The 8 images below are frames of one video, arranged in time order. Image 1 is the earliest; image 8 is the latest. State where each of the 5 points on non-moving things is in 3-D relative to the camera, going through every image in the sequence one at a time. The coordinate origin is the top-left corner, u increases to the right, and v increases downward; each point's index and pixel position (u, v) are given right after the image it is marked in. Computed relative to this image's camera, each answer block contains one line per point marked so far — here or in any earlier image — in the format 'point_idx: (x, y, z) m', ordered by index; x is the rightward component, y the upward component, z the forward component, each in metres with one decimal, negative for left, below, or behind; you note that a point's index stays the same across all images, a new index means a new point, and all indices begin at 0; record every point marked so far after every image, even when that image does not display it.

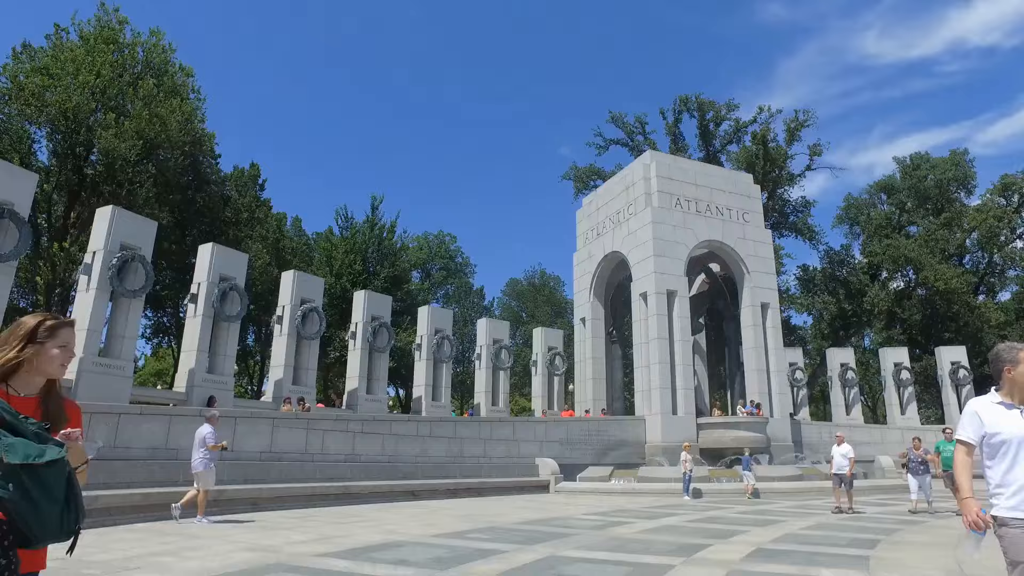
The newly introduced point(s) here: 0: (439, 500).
0: (-1.7, -4.9, +15.6) m
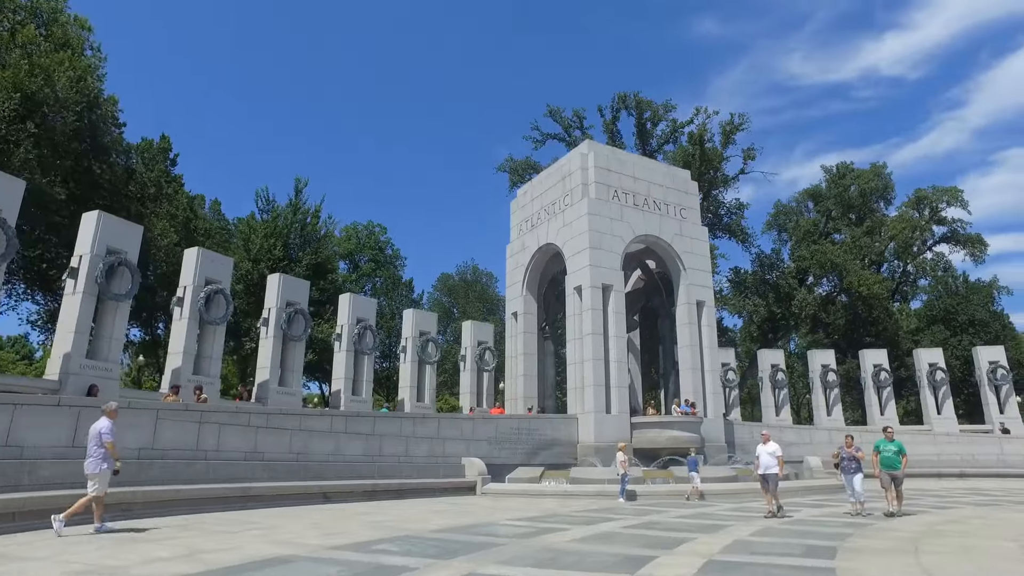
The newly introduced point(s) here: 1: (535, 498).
0: (-3.3, -4.4, +14.1) m
1: (+0.6, -5.2, +16.7) m
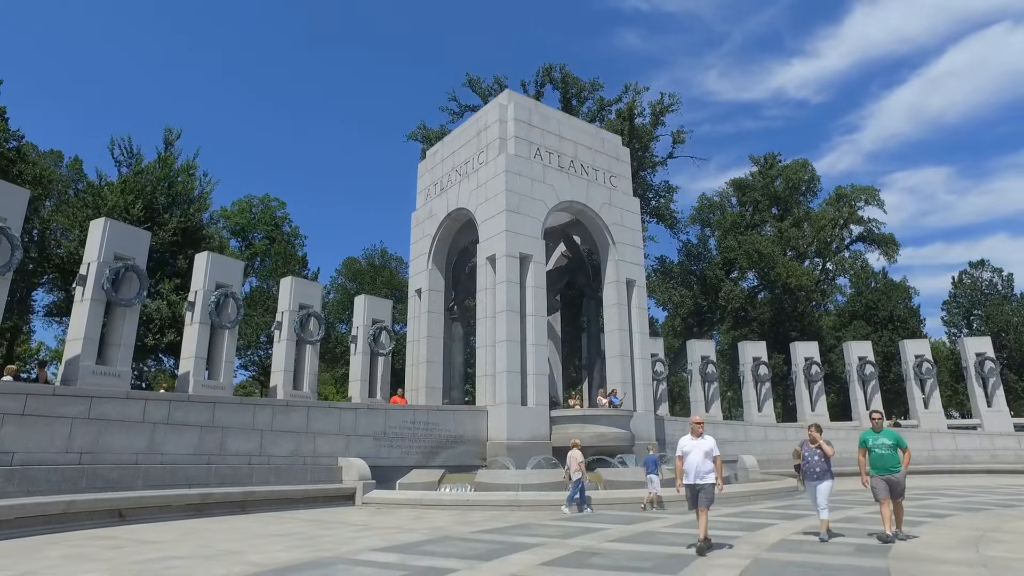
0: (-5.1, -3.4, +9.8) m
1: (-1.6, -4.2, +12.9) m
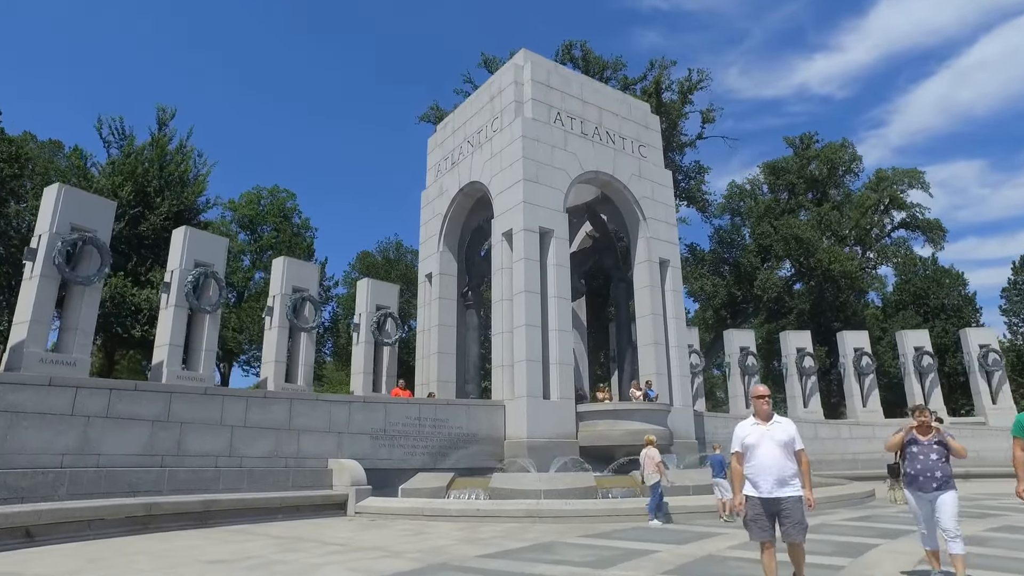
0: (-4.9, -2.9, +7.6) m
1: (-1.2, -3.6, +10.5) m
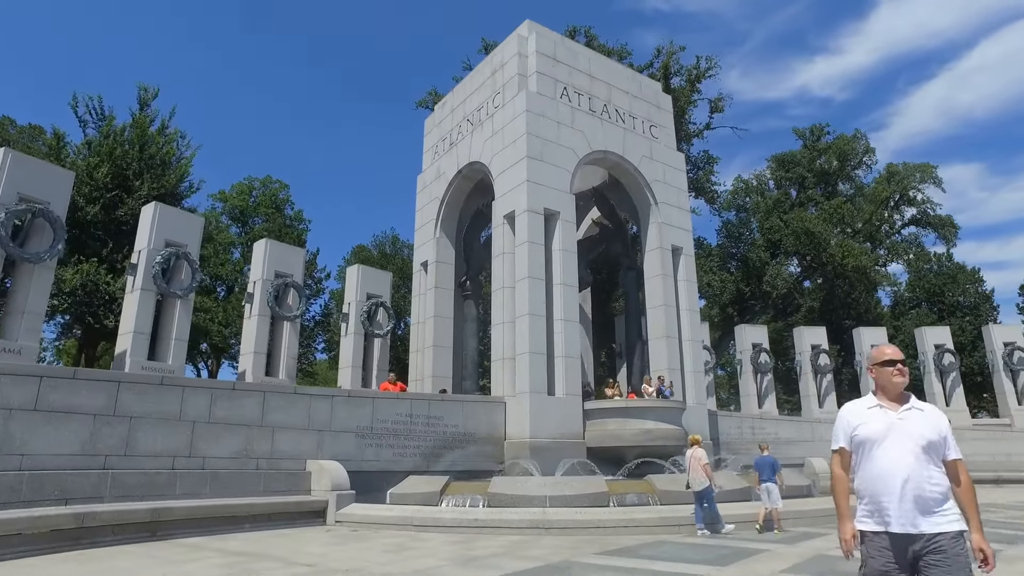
0: (-4.8, -2.5, +6.1) m
1: (-1.2, -3.3, +9.1) m
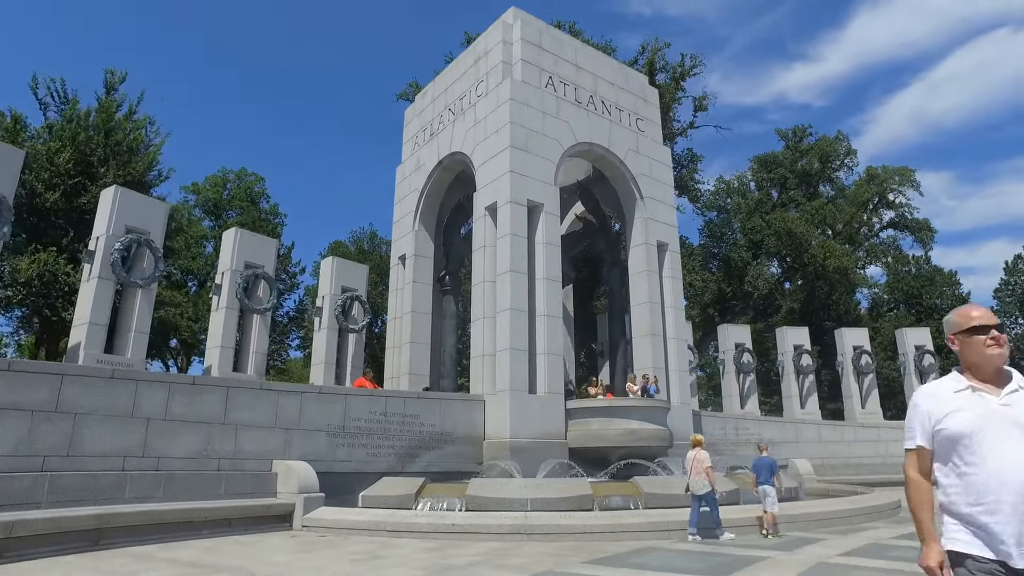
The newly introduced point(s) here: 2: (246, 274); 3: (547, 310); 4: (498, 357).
0: (-5.0, -2.3, +5.4) m
1: (-1.5, -3.2, +8.4) m
2: (-6.0, +0.3, +15.4) m
3: (+0.8, -0.5, +15.7) m
4: (-0.3, -1.5, +15.1) m
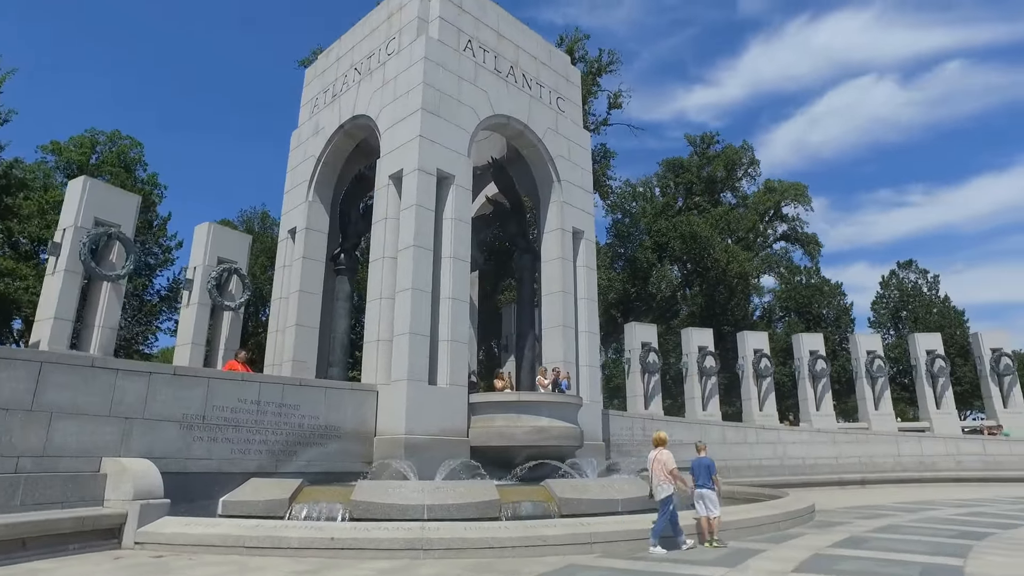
0: (-5.5, -1.7, +3.1) m
1: (-2.5, -2.7, +6.6) m
2: (-7.8, +1.0, +12.8) m
3: (-1.2, -0.1, +14.2) m
4: (-2.3, -1.1, +13.4) m
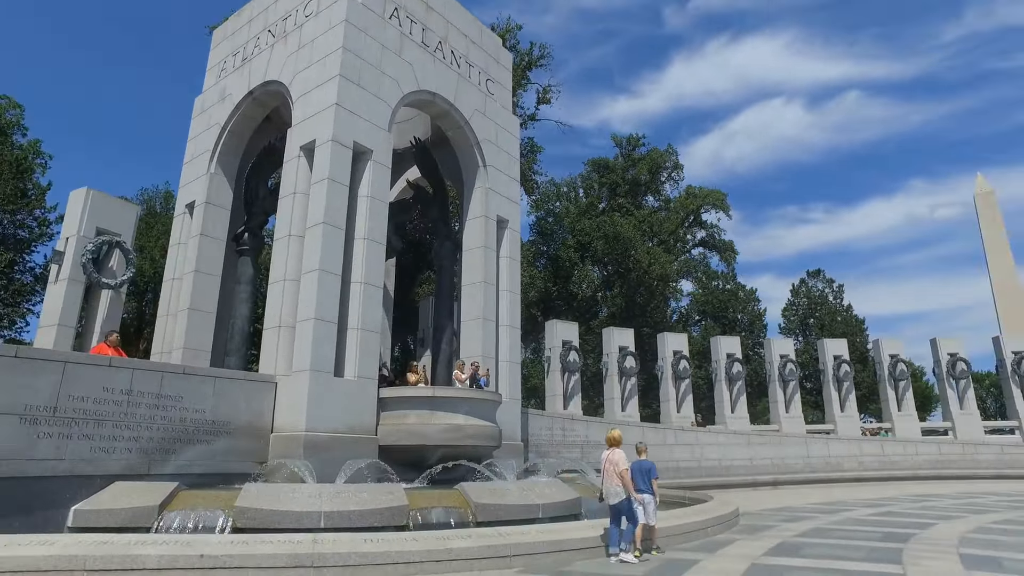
0: (-5.8, -1.3, +1.5) m
1: (-3.3, -2.3, +5.3) m
2: (-9.1, +1.5, +10.8) m
3: (-2.7, +0.2, +13.0) m
4: (-3.8, -0.7, +12.1) m
